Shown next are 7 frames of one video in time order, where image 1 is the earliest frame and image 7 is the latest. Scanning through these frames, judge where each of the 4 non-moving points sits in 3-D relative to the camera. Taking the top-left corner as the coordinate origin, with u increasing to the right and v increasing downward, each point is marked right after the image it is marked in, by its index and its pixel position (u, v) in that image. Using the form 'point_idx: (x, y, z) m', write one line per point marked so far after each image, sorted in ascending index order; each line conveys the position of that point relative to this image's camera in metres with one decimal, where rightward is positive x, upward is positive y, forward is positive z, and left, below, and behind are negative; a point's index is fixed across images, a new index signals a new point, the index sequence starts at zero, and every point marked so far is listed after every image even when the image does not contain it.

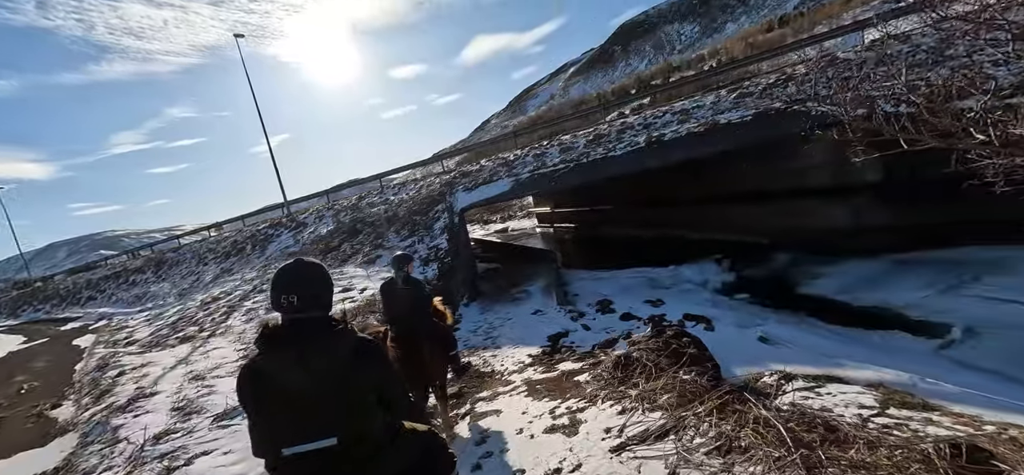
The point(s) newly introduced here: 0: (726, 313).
0: (+3.4, -1.2, +7.7) m
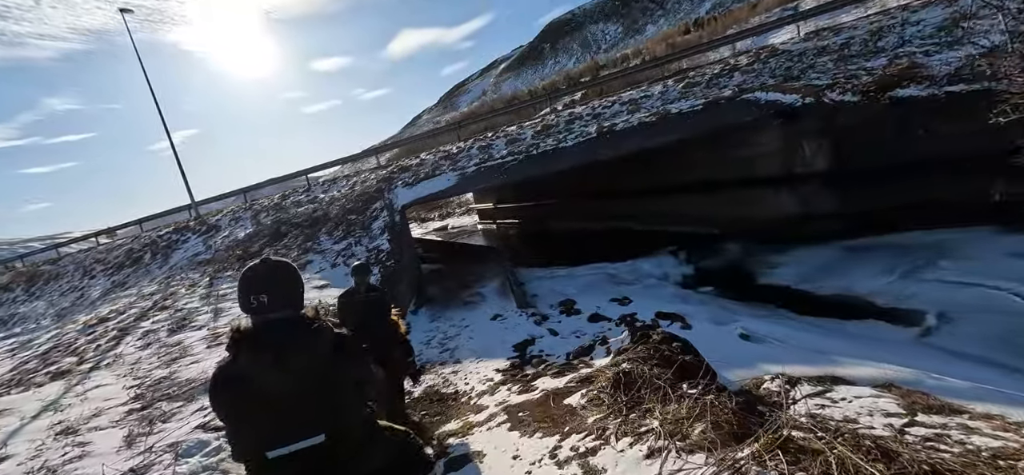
0: (+2.8, -1.1, +7.2) m
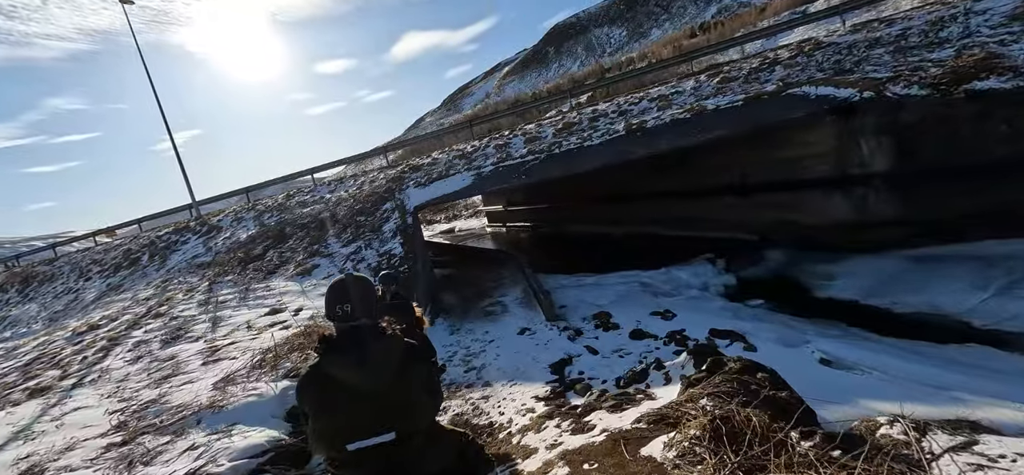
0: (+3.2, -1.2, +6.4) m
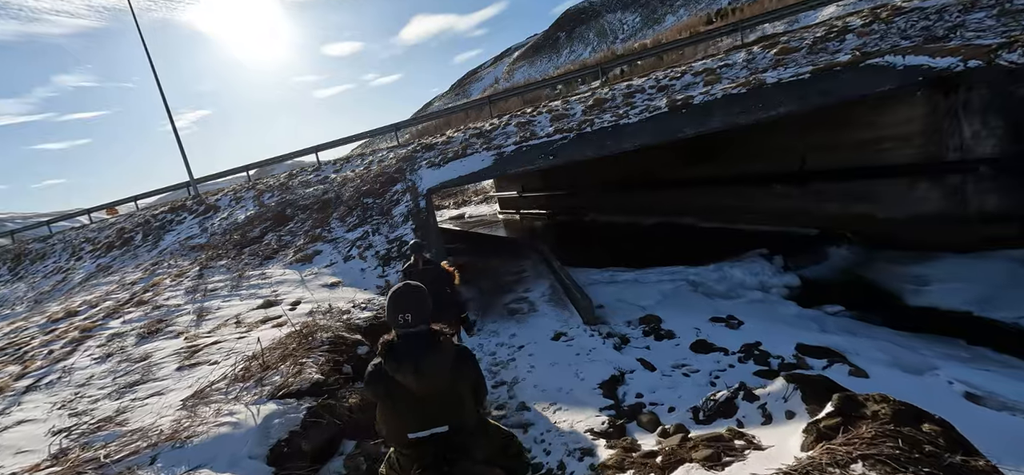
0: (+3.7, -1.1, +5.2) m
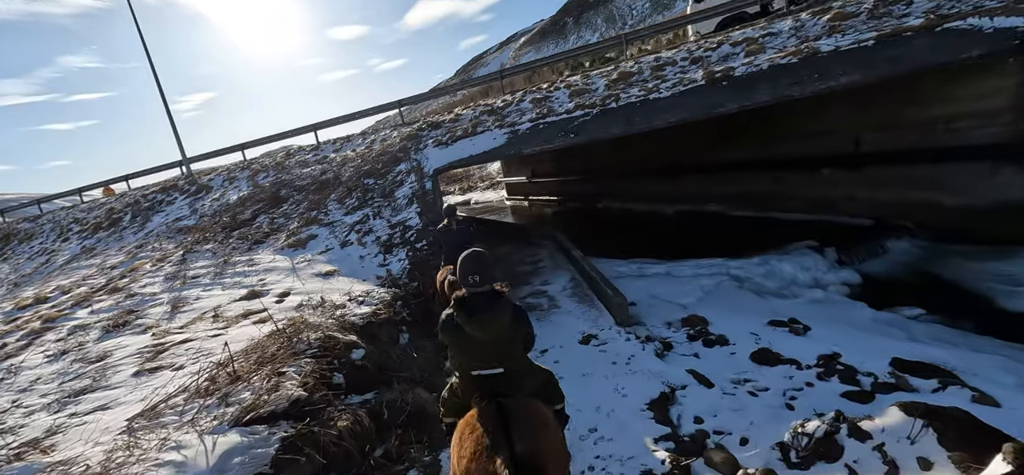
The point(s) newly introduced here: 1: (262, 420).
0: (+3.9, -1.0, +4.2) m
1: (-1.7, -1.2, +3.3) m
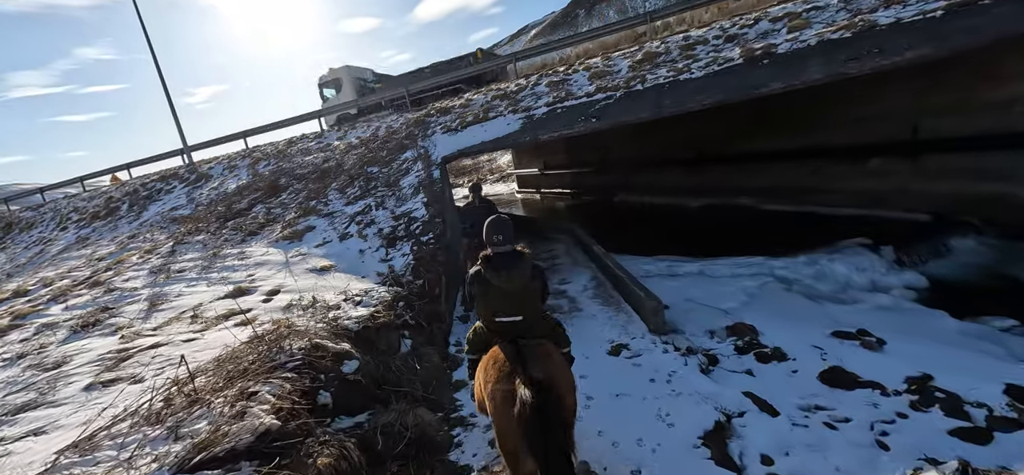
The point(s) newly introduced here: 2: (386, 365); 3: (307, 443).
0: (+4.0, -1.0, +3.4) m
1: (-1.5, -1.2, +2.6) m
2: (-1.1, -1.1, +4.3) m
3: (-1.2, -1.2, +2.9) m
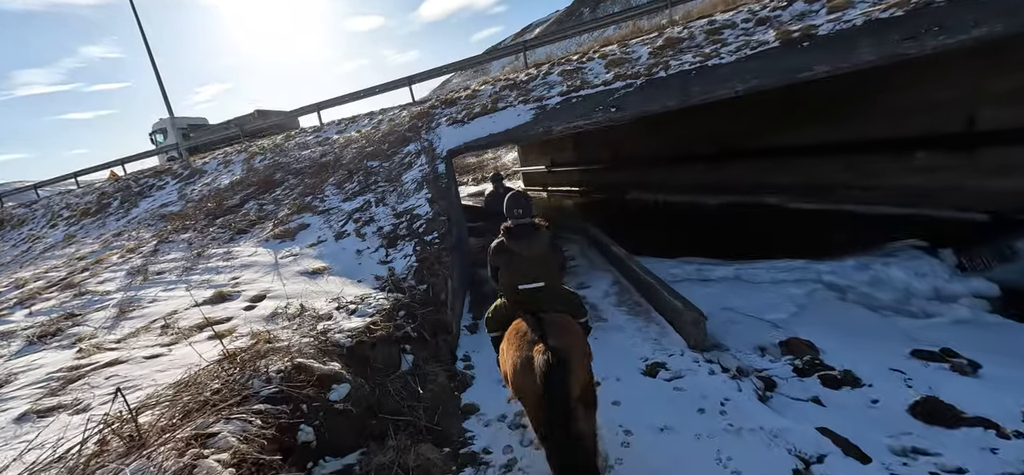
0: (+4.2, -1.0, +2.6) m
1: (-1.4, -1.2, +1.9) m
2: (-1.0, -1.1, +3.6) m
3: (-1.1, -1.2, +2.2) m
